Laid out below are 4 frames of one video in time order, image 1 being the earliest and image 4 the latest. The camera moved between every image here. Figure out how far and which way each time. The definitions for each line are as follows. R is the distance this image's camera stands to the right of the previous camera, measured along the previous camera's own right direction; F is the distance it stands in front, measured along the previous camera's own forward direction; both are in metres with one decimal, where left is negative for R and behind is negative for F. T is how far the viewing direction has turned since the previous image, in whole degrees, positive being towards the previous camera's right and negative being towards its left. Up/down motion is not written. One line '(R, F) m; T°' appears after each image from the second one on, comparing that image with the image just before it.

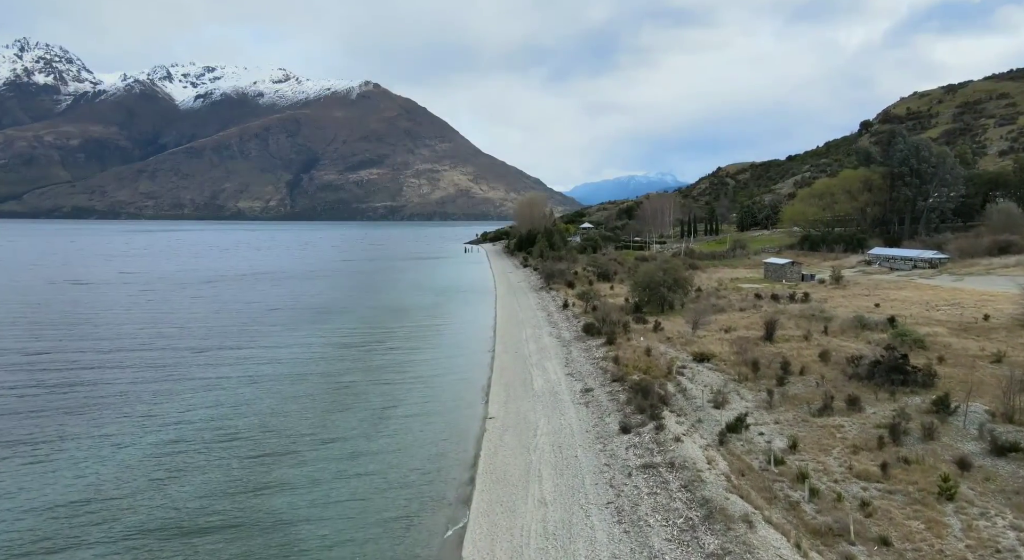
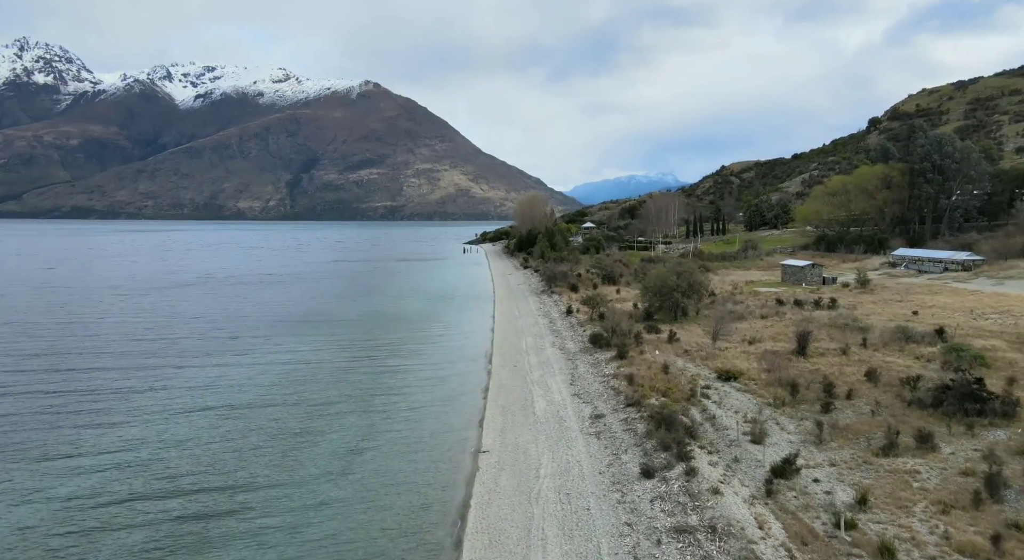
(+0.1, +3.2) m; 0°
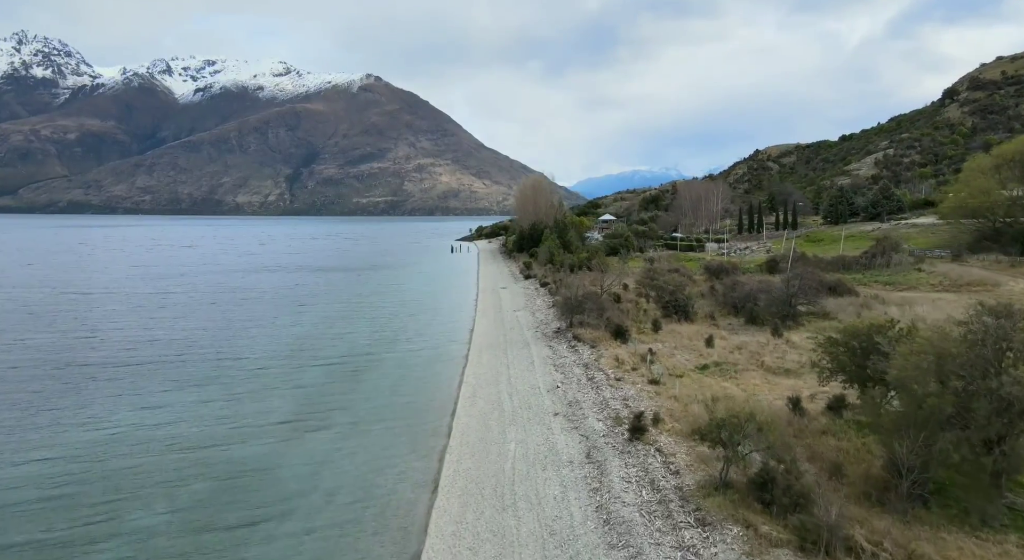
(+0.7, +23.6) m; 0°
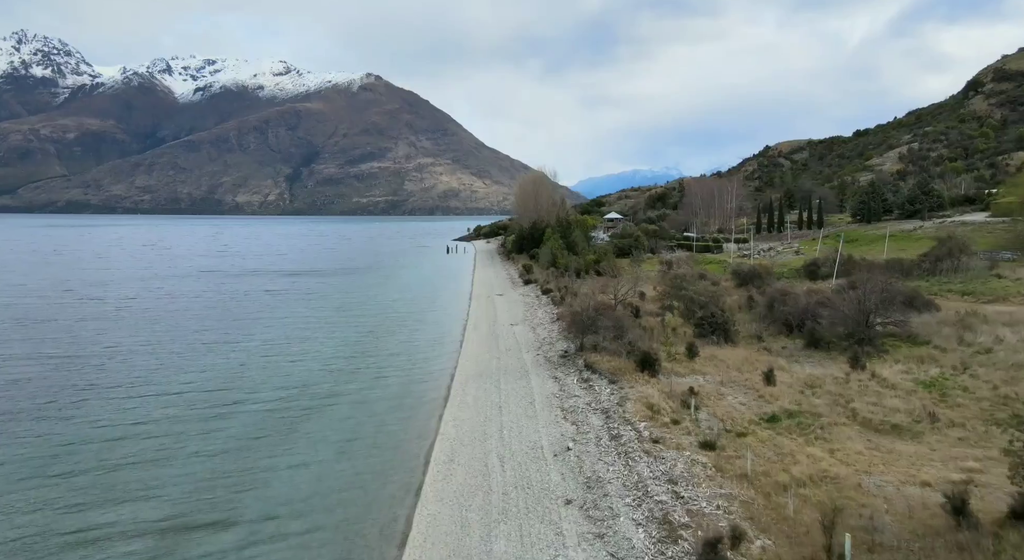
(+0.2, +6.1) m; 0°
